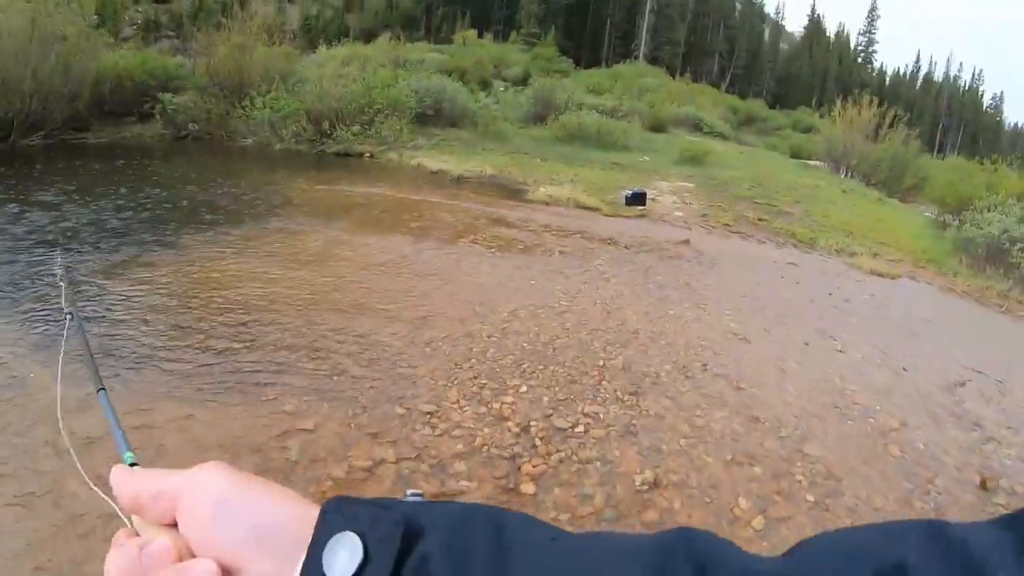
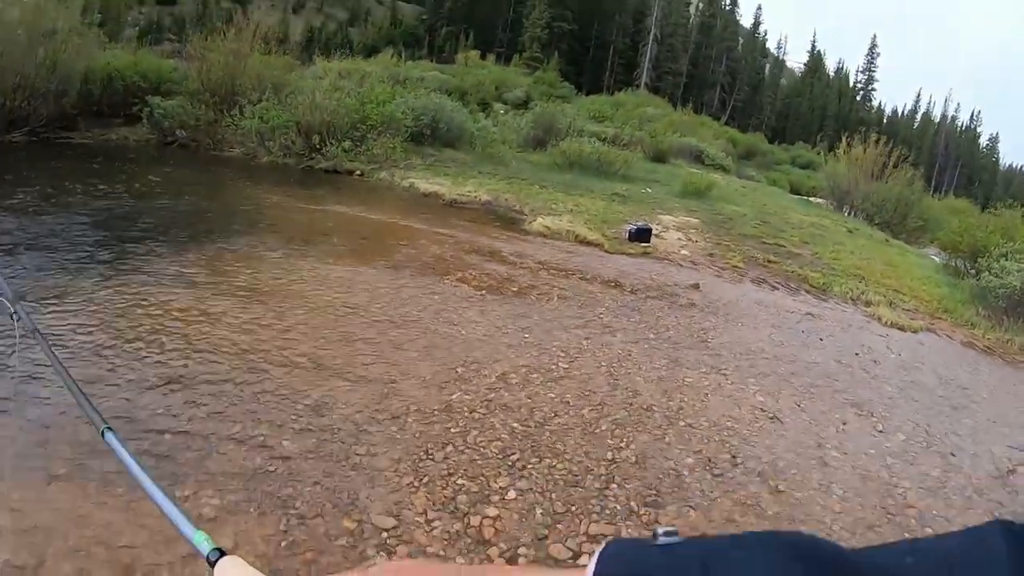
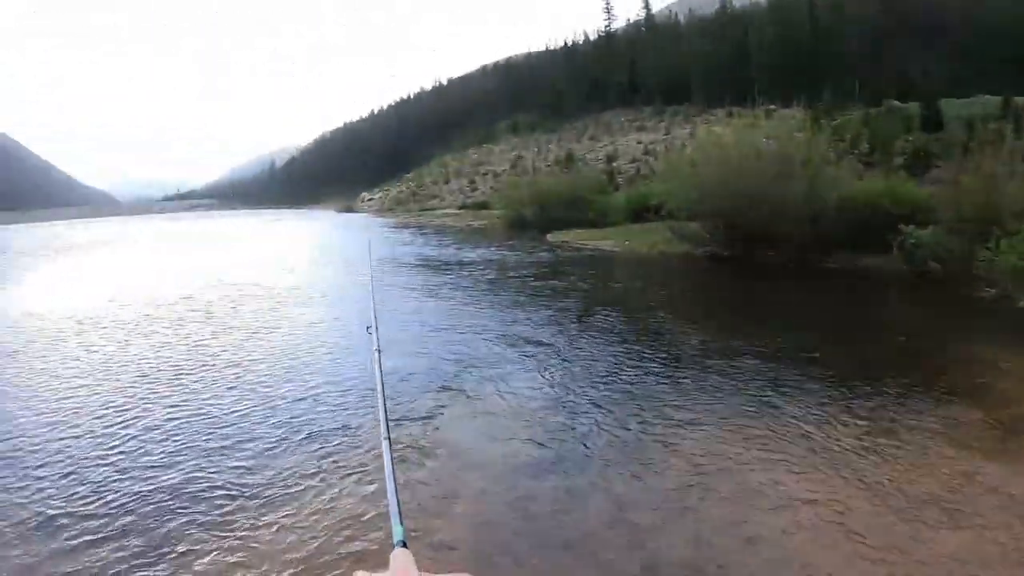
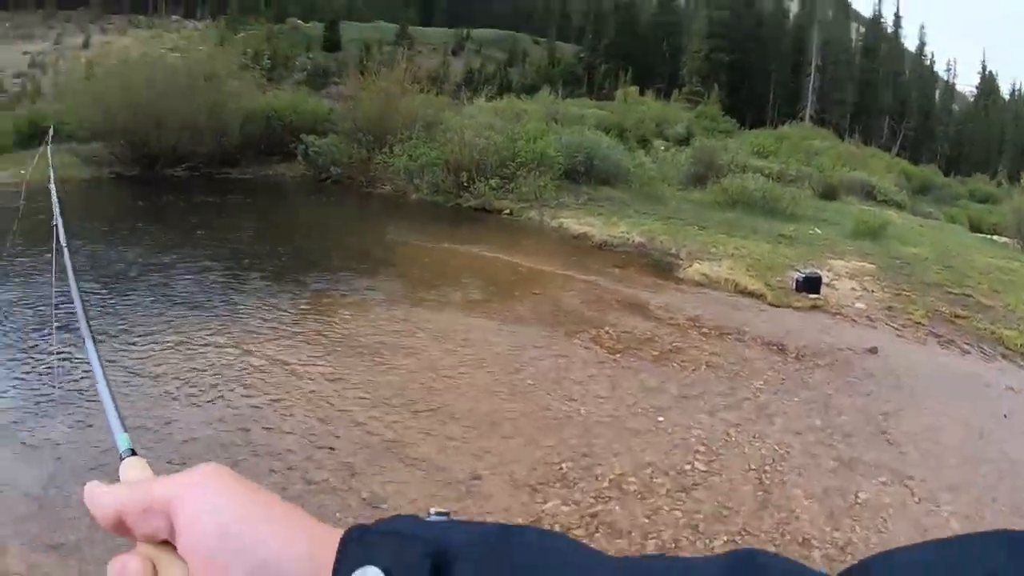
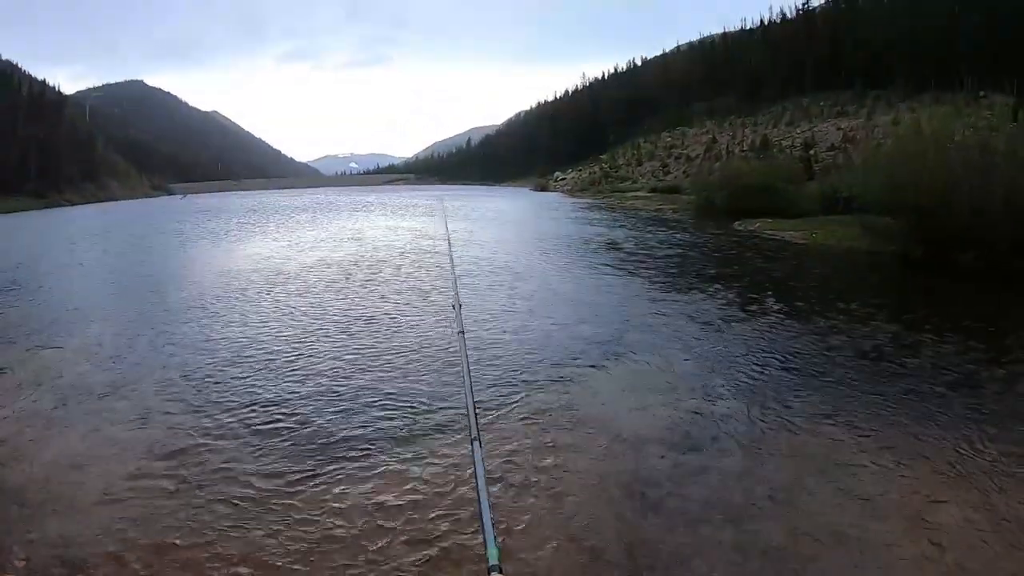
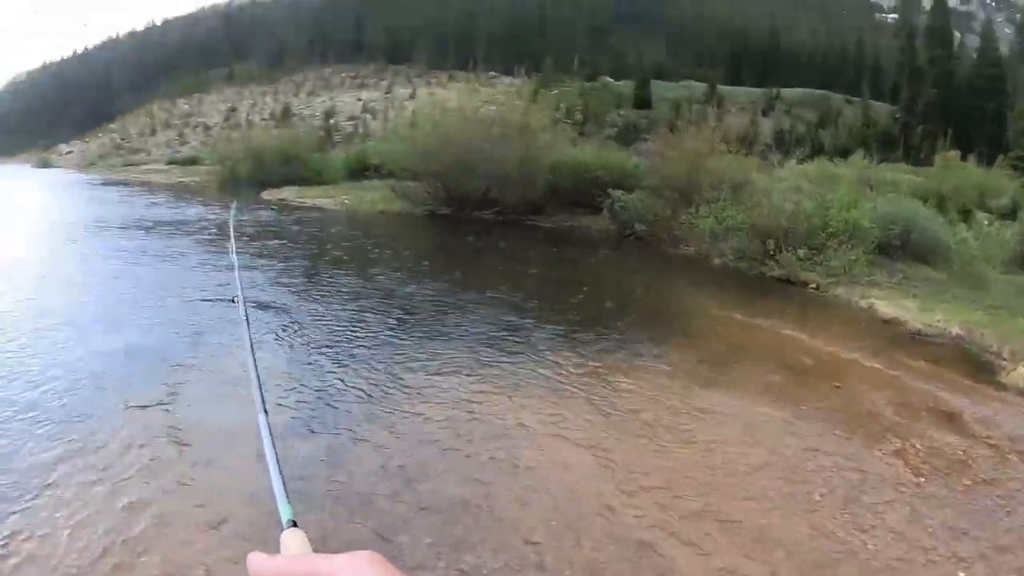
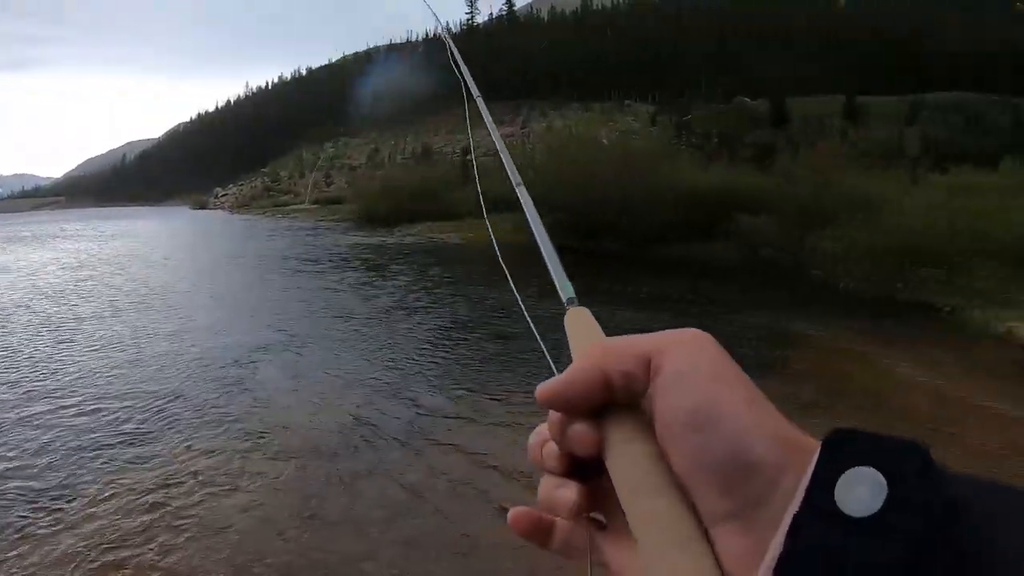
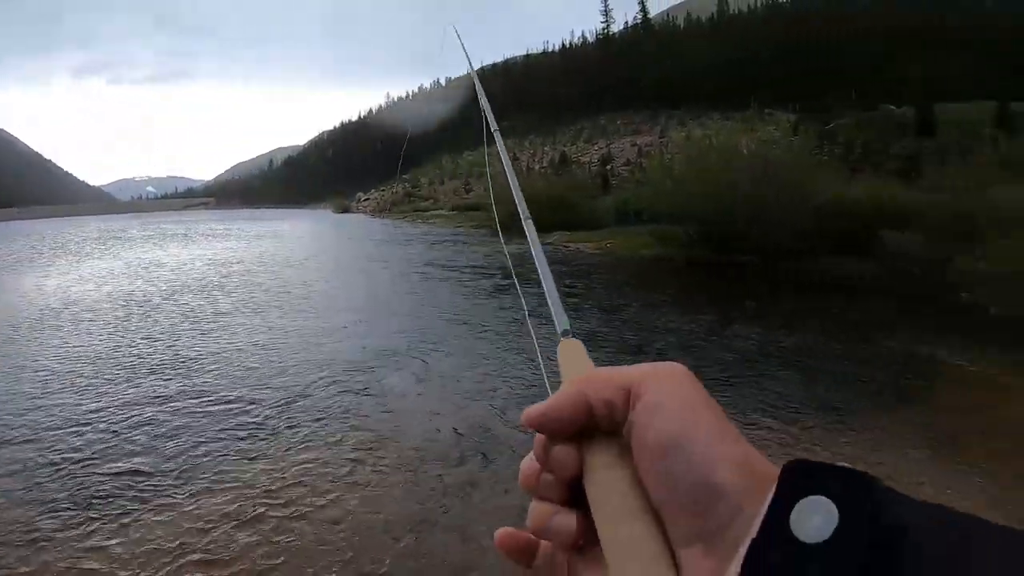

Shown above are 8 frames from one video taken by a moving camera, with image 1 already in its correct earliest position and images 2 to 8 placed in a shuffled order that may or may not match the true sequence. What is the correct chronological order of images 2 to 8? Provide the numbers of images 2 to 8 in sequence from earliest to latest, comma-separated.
2, 4, 6, 3, 5, 8, 7
